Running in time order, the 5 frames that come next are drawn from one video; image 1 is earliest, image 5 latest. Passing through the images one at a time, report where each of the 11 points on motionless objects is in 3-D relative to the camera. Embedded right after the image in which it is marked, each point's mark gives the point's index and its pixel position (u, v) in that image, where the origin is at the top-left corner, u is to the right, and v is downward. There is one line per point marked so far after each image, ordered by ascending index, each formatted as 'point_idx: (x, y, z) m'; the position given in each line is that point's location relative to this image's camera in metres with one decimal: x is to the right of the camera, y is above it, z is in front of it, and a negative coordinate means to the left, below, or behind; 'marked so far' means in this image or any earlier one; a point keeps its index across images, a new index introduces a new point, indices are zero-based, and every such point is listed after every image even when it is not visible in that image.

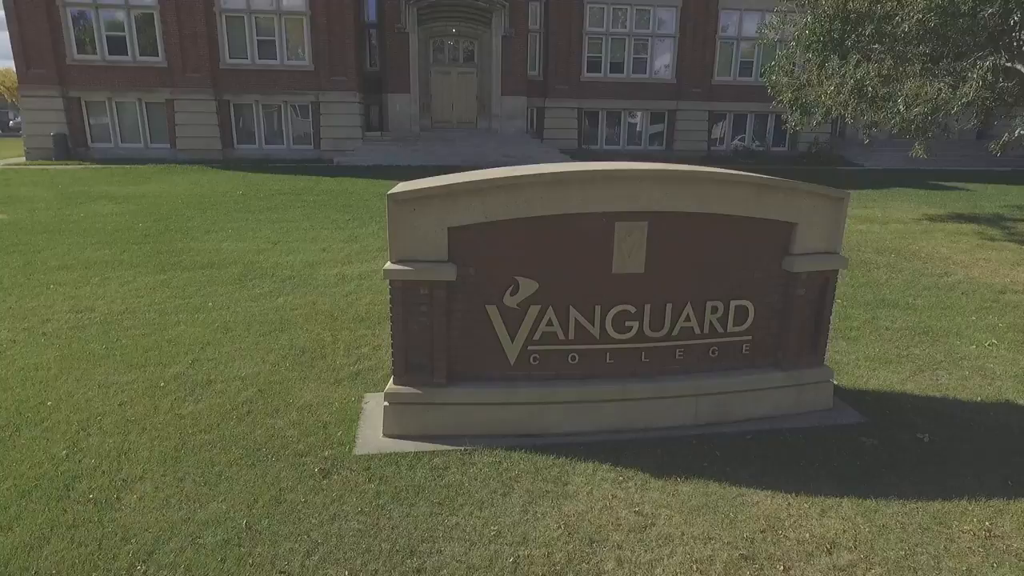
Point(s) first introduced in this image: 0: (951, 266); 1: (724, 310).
0: (+6.2, +0.3, +8.7) m
1: (+1.4, -0.1, +4.2) m
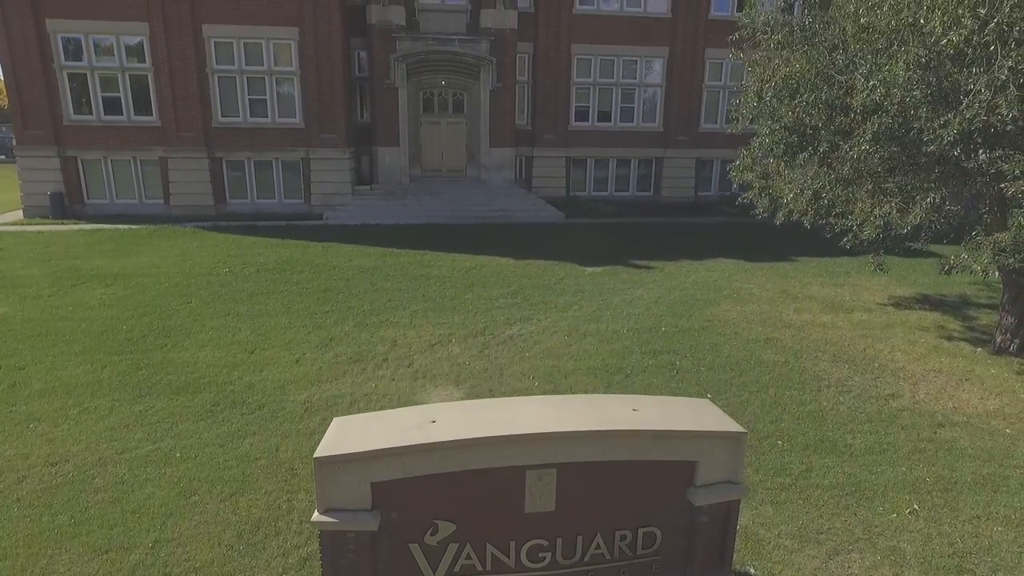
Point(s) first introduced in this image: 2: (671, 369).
0: (+5.7, -1.4, +9.0) m
1: (+0.9, -1.8, +4.5) m
2: (+2.4, -1.2, +9.3) m
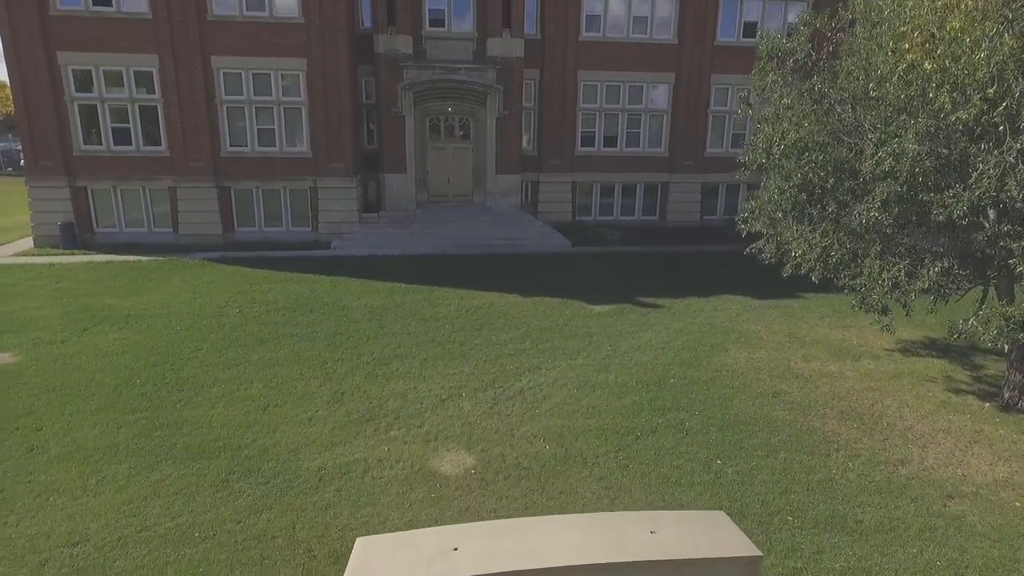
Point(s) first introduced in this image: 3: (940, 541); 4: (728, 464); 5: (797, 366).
0: (+5.8, -2.3, +9.1) m
1: (+1.0, -2.7, +4.6) m
2: (+2.5, -2.2, +9.3) m
3: (+4.9, -2.9, +7.0) m
4: (+3.0, -2.4, +8.5) m
5: (+5.5, -1.5, +11.8) m
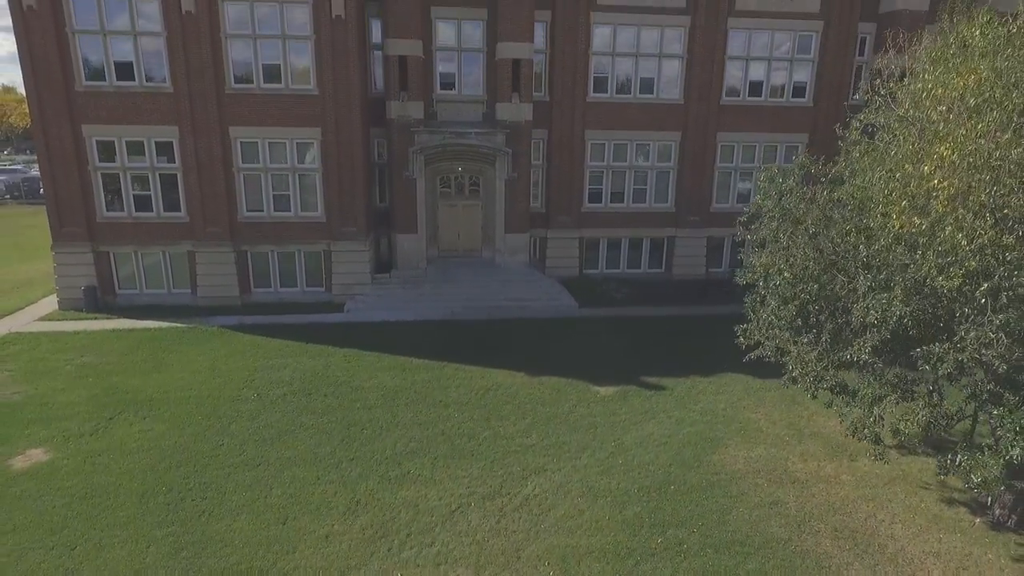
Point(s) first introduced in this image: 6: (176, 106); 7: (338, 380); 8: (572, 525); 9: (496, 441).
0: (+5.9, -4.4, +9.4) m
1: (+1.0, -4.8, +5.0) m
2: (+2.6, -4.2, +9.8) m
3: (+4.9, -4.9, +7.4) m
4: (+3.1, -4.5, +8.9) m
5: (+5.6, -3.5, +12.2) m
6: (-10.4, +5.7, +19.1) m
7: (-4.4, -2.3, +15.5) m
8: (+1.0, -4.0, +10.4) m
9: (-0.4, -3.2, +12.9) m
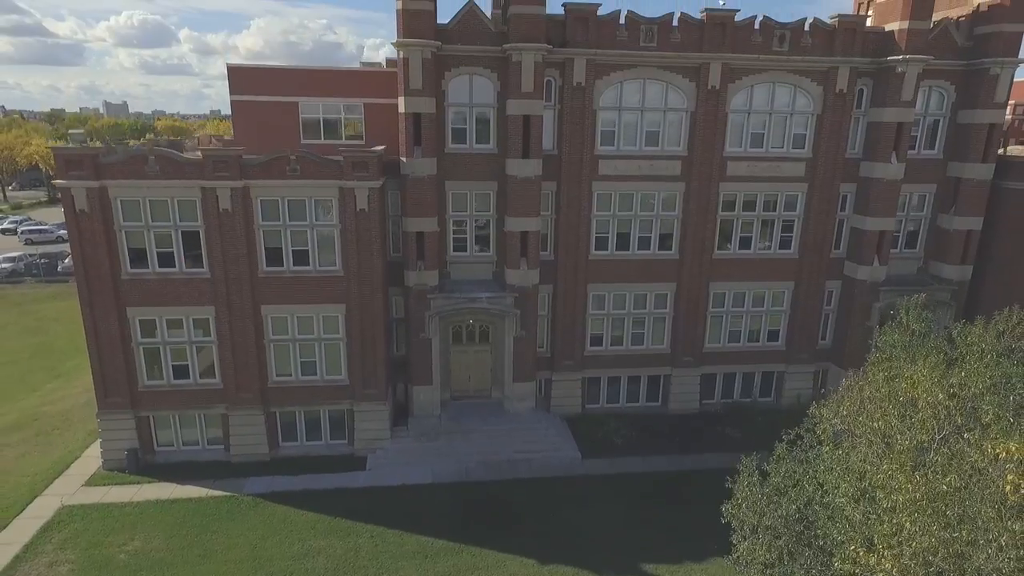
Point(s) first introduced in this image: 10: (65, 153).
0: (+6.3, -10.0, +11.2) m
1: (+1.5, -10.4, +6.8) m
2: (+3.0, -9.8, +11.5) m
3: (+5.3, -10.5, +9.2) m
4: (+3.5, -10.1, +10.7) m
5: (+6.0, -9.1, +13.9) m
6: (-10.1, 0.0, +20.8) m
7: (-4.0, -7.9, +17.2) m
8: (+1.4, -9.6, +12.1) m
9: (0.0, -8.8, +14.7) m
10: (-13.8, +4.2, +19.0) m
